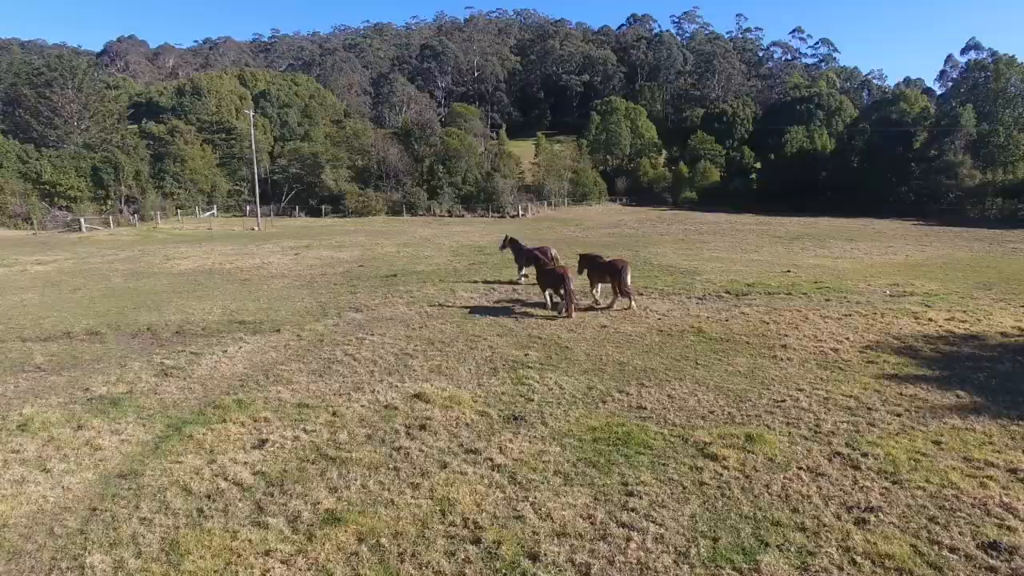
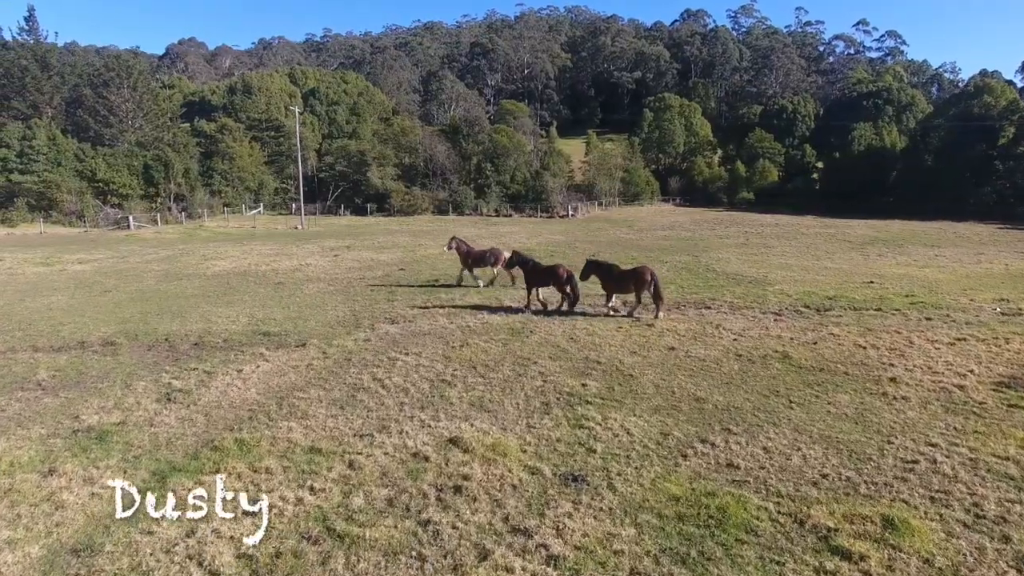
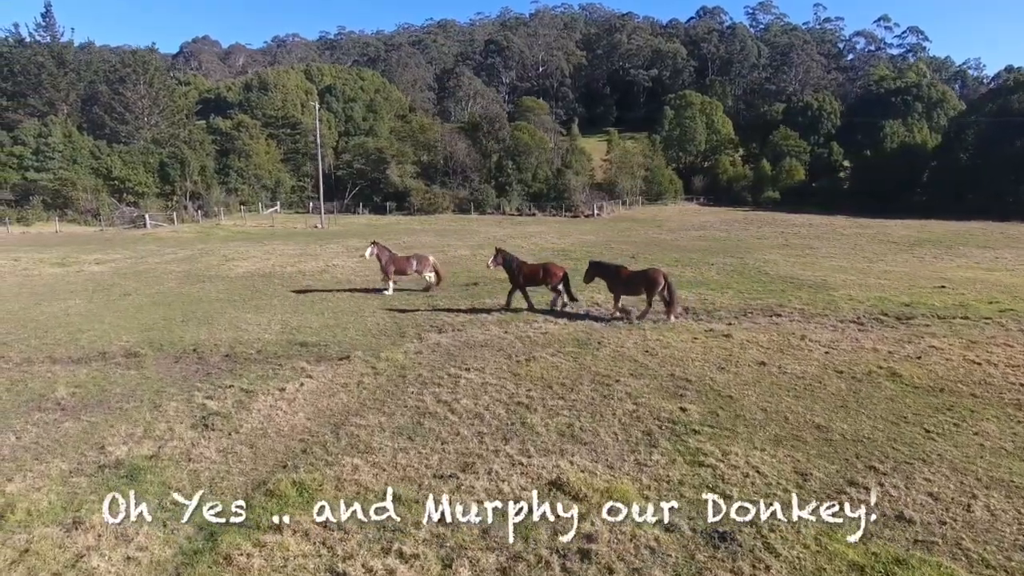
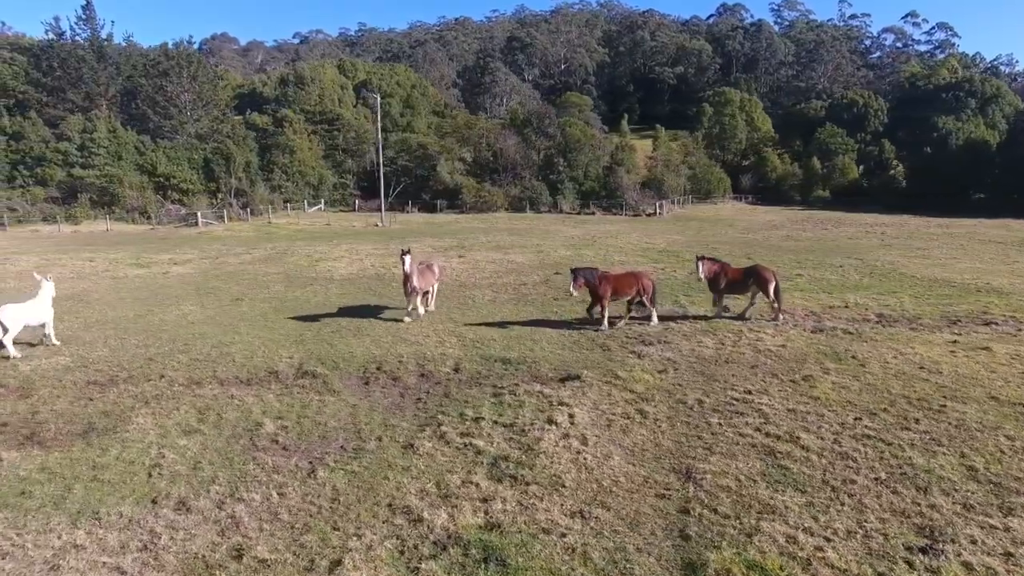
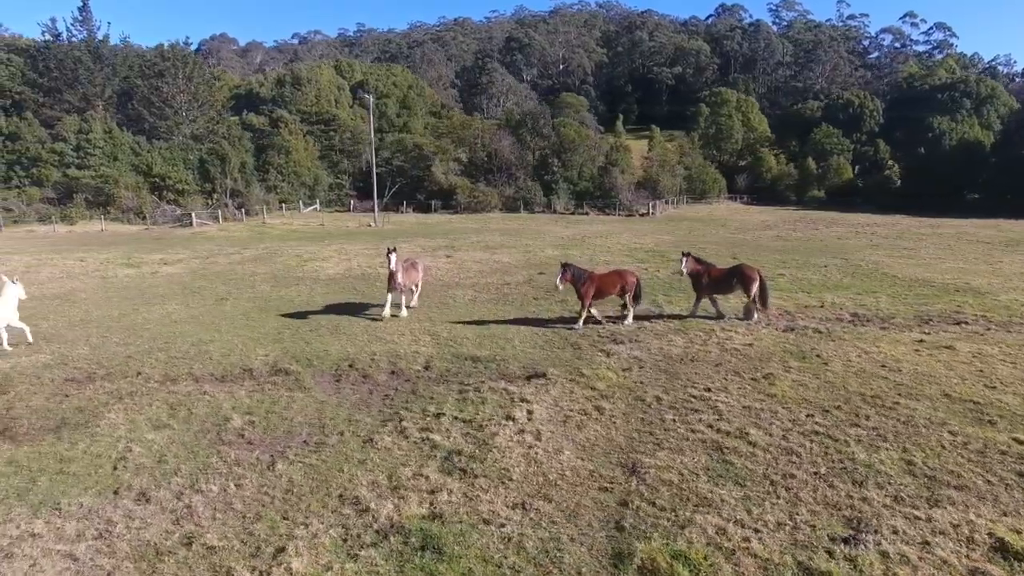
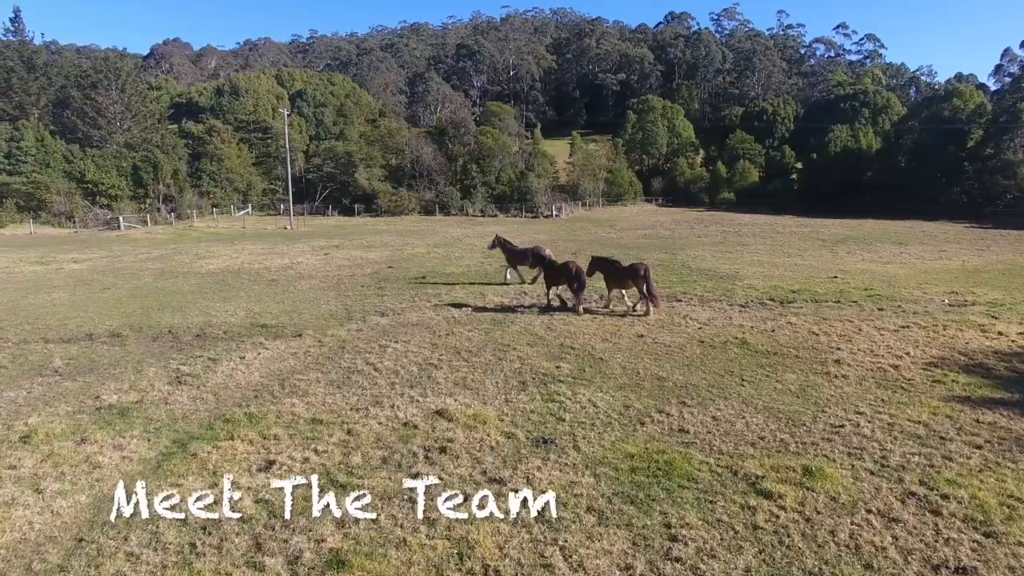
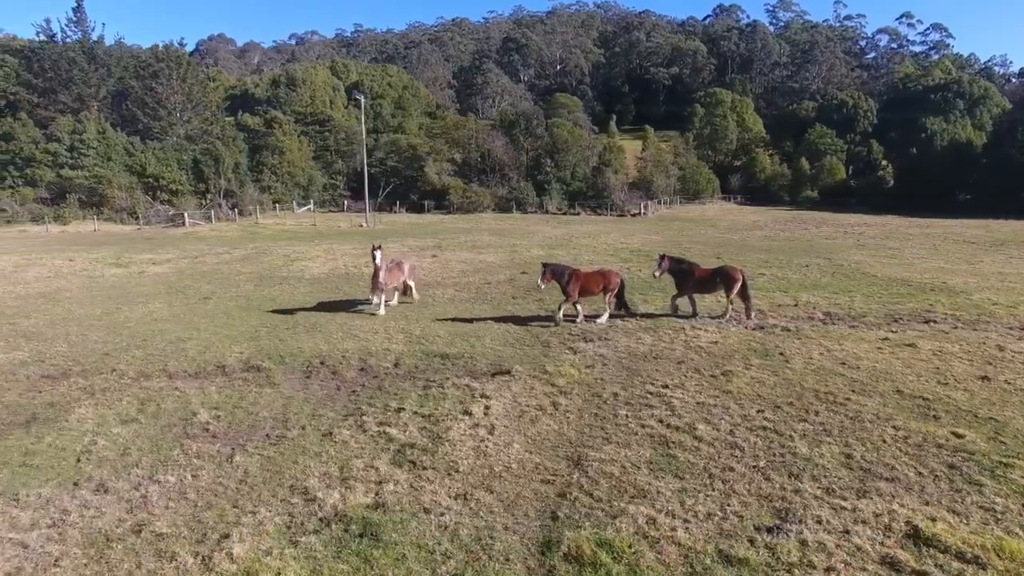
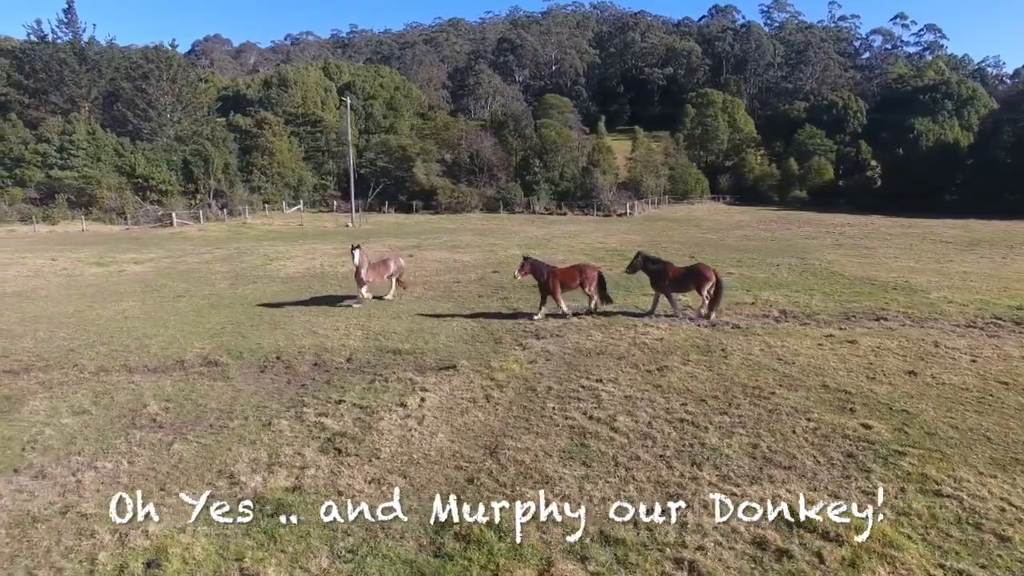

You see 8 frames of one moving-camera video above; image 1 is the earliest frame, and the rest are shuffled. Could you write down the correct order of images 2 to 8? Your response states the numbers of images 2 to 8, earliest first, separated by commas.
6, 2, 3, 8, 7, 5, 4
